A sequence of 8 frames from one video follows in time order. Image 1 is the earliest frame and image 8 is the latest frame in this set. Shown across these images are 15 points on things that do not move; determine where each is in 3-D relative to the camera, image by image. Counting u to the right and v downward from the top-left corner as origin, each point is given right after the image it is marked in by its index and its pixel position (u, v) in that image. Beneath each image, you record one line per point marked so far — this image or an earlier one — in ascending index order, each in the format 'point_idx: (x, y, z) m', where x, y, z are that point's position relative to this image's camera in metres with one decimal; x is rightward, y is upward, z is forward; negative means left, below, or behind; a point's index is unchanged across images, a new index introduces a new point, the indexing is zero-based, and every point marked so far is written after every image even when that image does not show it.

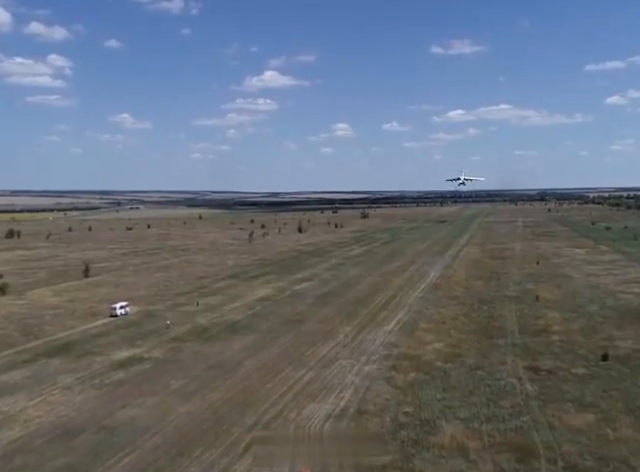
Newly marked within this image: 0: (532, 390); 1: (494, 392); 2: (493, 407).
0: (+5.4, -3.9, +17.1) m
1: (+4.4, -3.9, +16.9) m
2: (+4.0, -4.0, +15.6) m
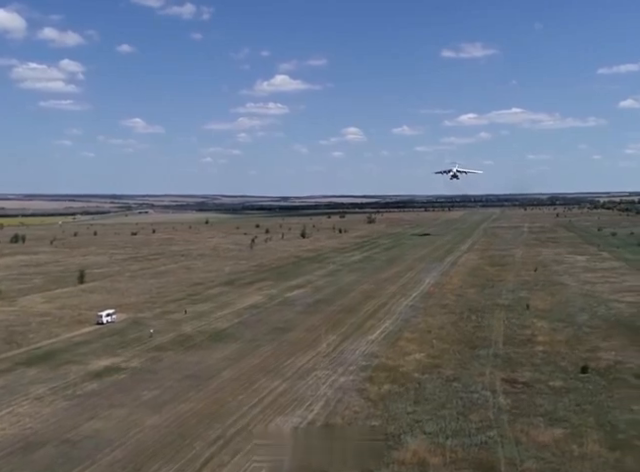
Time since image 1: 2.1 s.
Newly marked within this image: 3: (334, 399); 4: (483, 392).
0: (+4.6, -4.2, +16.9) m
1: (+3.6, -4.2, +16.7) m
2: (+3.3, -4.3, +15.4) m
3: (+0.4, -4.2, +17.3) m
4: (+4.3, -4.2, +18.0) m
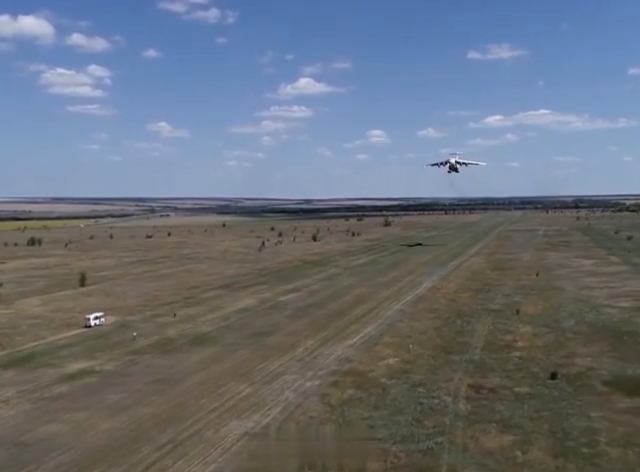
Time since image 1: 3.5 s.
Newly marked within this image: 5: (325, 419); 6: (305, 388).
0: (+3.6, -4.4, +16.8) m
1: (+2.6, -4.4, +16.6) m
2: (+2.2, -4.4, +15.3) m
3: (-0.7, -4.4, +17.3) m
4: (+3.3, -4.3, +17.9) m
5: (+0.1, -4.4, +16.0) m
6: (-0.4, -4.3, +18.9) m
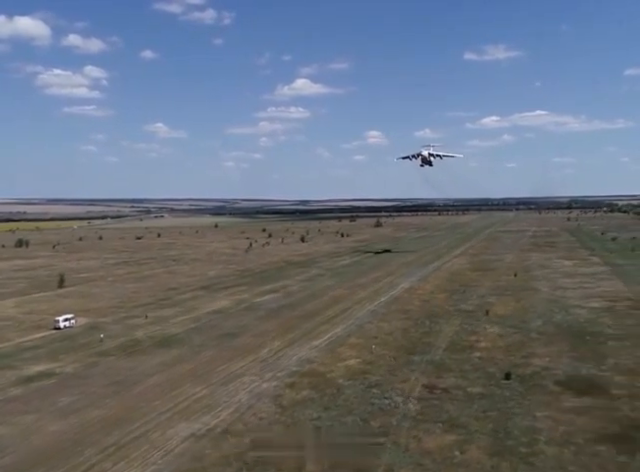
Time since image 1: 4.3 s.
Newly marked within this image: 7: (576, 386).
0: (+2.3, -4.4, +16.9) m
1: (+1.3, -4.4, +16.8) m
2: (+0.9, -4.4, +15.5) m
3: (-1.9, -4.4, +17.4) m
4: (+2.0, -4.4, +18.0) m
5: (-1.1, -4.4, +16.1) m
6: (-1.7, -4.4, +19.0) m
7: (+7.1, -4.2, +18.7) m
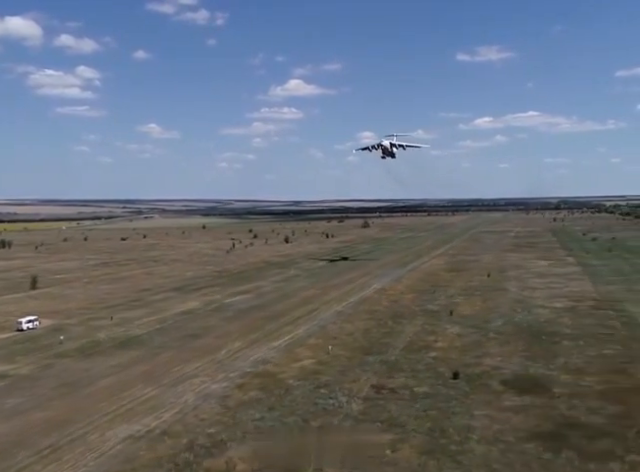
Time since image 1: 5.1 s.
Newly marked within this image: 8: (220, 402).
0: (+0.9, -4.4, +17.1) m
1: (-0.1, -4.4, +16.9) m
2: (-0.5, -4.5, +15.6) m
3: (-3.4, -4.4, +17.5) m
4: (+0.6, -4.4, +18.2) m
5: (-2.5, -4.5, +16.2) m
6: (-3.2, -4.4, +19.1) m
7: (+5.6, -4.2, +18.9) m
8: (-2.7, -4.4, +17.8) m
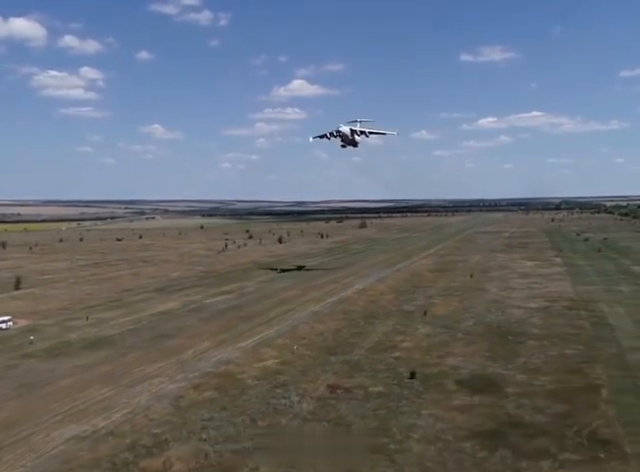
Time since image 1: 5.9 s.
0: (-0.4, -4.5, +17.2) m
1: (-1.4, -4.5, +17.0) m
2: (-1.7, -4.5, +15.8) m
3: (-4.6, -4.5, +17.6) m
4: (-0.7, -4.4, +18.3) m
5: (-3.8, -4.5, +16.3) m
6: (-4.5, -4.4, +19.2) m
7: (+4.4, -4.2, +19.1) m
8: (-3.9, -4.5, +18.0) m
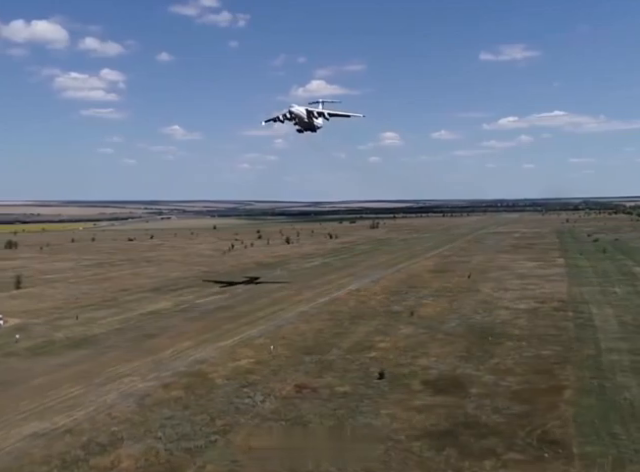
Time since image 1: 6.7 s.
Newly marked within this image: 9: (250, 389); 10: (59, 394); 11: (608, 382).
0: (-1.4, -4.5, +17.4) m
1: (-2.4, -4.5, +17.2) m
2: (-2.8, -4.5, +15.9) m
3: (-5.6, -4.5, +17.8) m
4: (-1.7, -4.4, +18.5) m
5: (-4.8, -4.5, +16.5) m
6: (-5.4, -4.4, +19.4) m
7: (+3.4, -4.3, +19.1) m
8: (-4.9, -4.5, +18.2) m
9: (-2.0, -4.4, +19.4) m
10: (-7.5, -4.5, +19.3) m
11: (+8.3, -4.2, +19.4) m
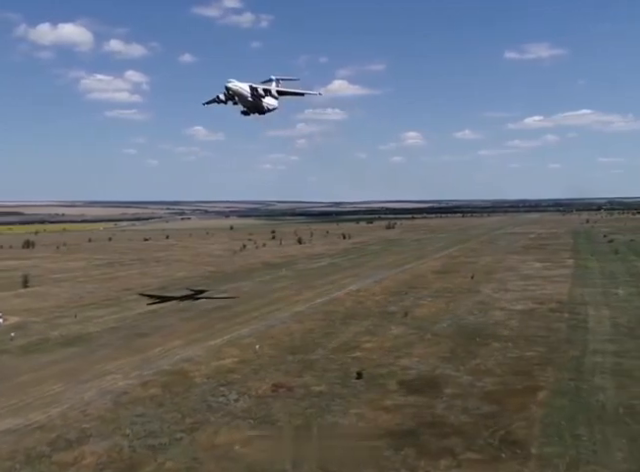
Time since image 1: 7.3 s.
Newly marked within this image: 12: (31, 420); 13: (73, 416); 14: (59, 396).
0: (-2.1, -4.5, +17.5) m
1: (-3.1, -4.5, +17.4) m
2: (-3.5, -4.5, +16.1) m
3: (-6.4, -4.5, +18.1) m
4: (-2.4, -4.4, +18.7) m
5: (-5.6, -4.5, +16.8) m
6: (-6.1, -4.4, +19.7) m
7: (+2.7, -4.3, +19.2) m
8: (-5.6, -4.5, +18.4) m
9: (-2.6, -4.4, +19.6) m
10: (-8.2, -4.5, +19.6) m
11: (+7.6, -4.2, +19.3) m
12: (-7.1, -4.5, +16.6) m
13: (-6.2, -4.5, +16.8) m
14: (-7.4, -4.5, +19.0) m
